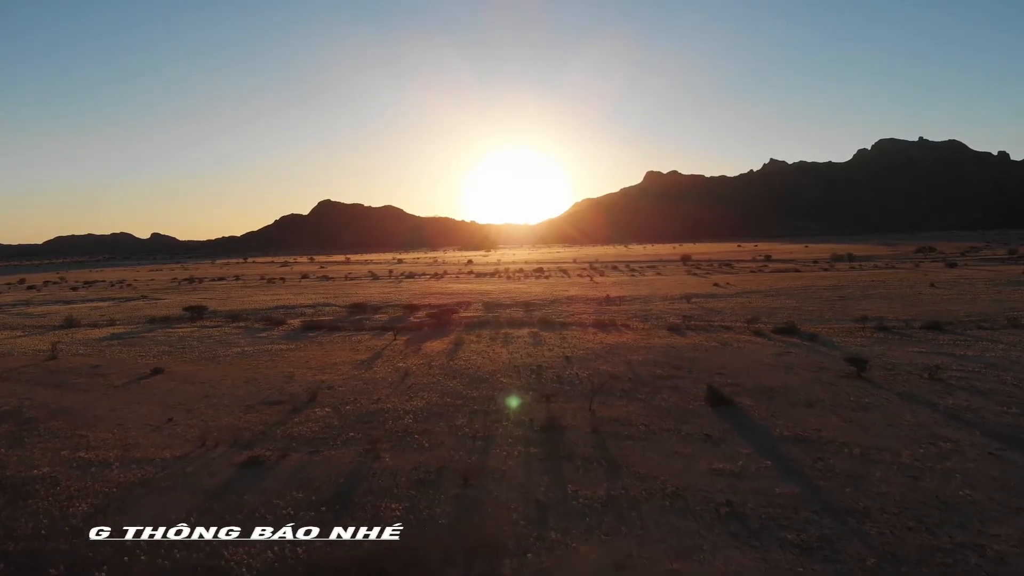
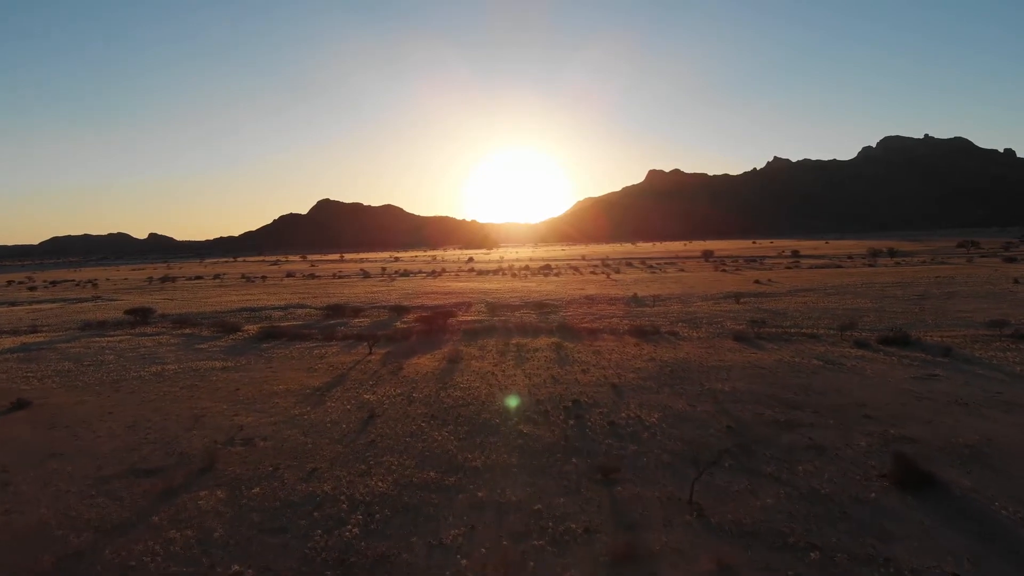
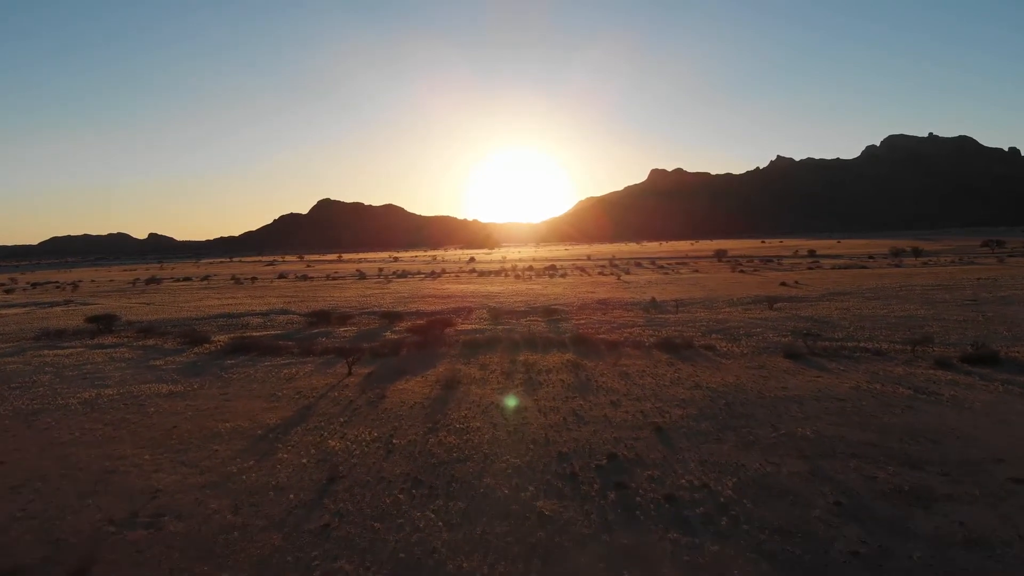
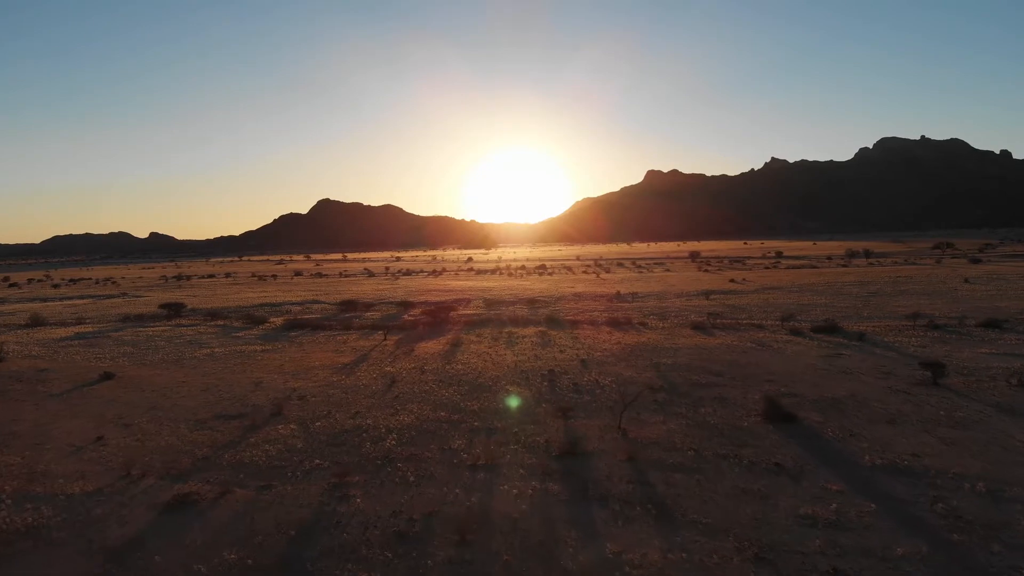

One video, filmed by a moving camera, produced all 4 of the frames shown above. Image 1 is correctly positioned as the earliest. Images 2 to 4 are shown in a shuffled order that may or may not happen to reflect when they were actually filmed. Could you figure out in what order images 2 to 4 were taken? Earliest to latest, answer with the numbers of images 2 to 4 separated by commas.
4, 2, 3
